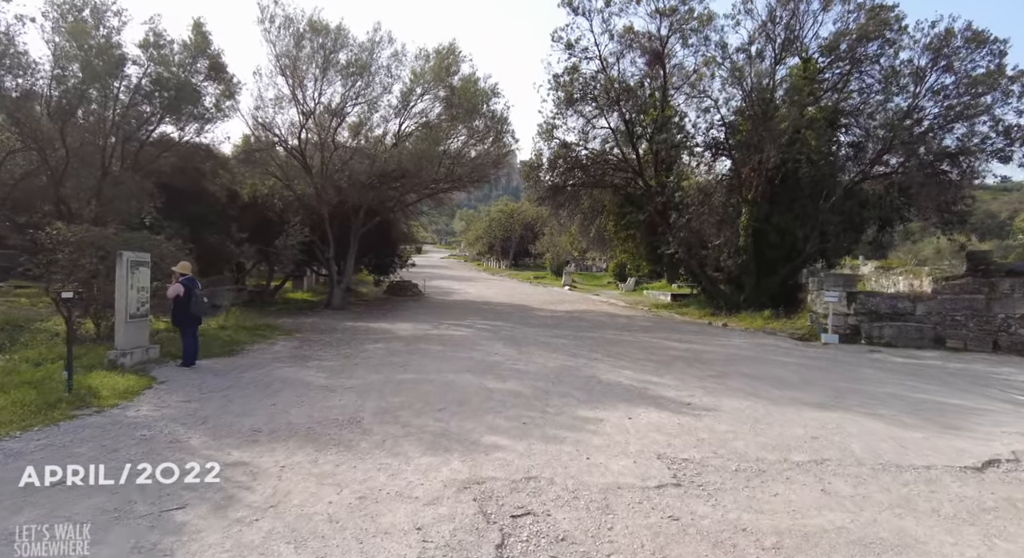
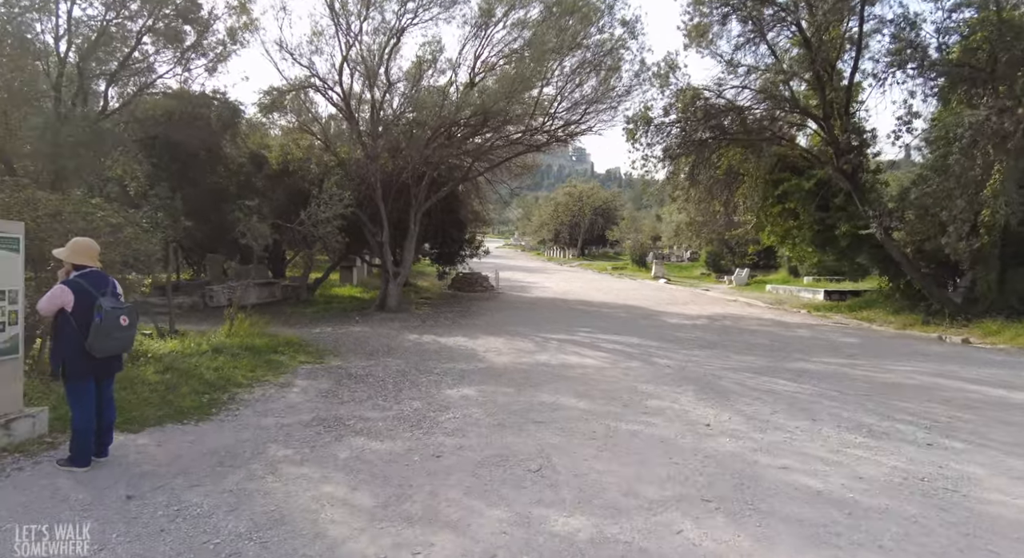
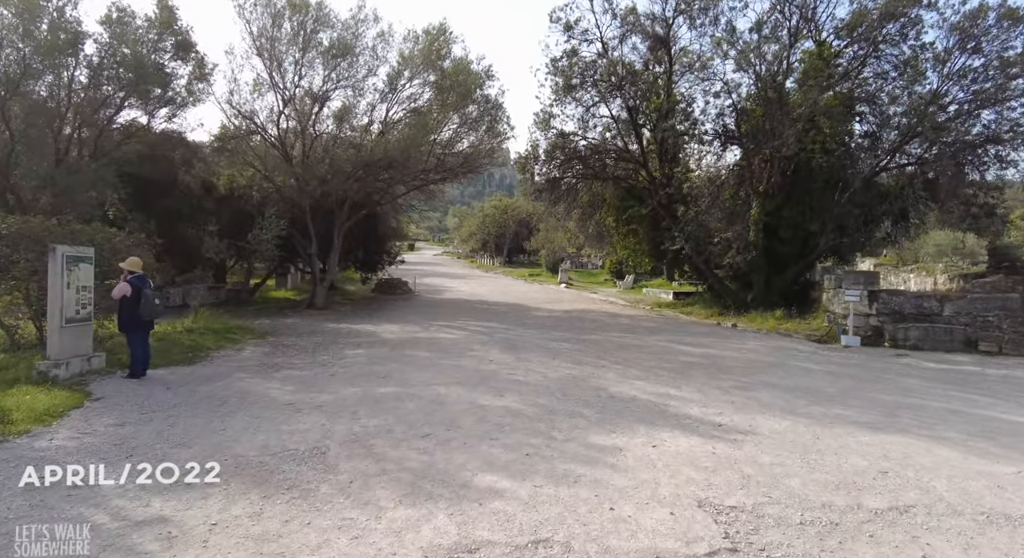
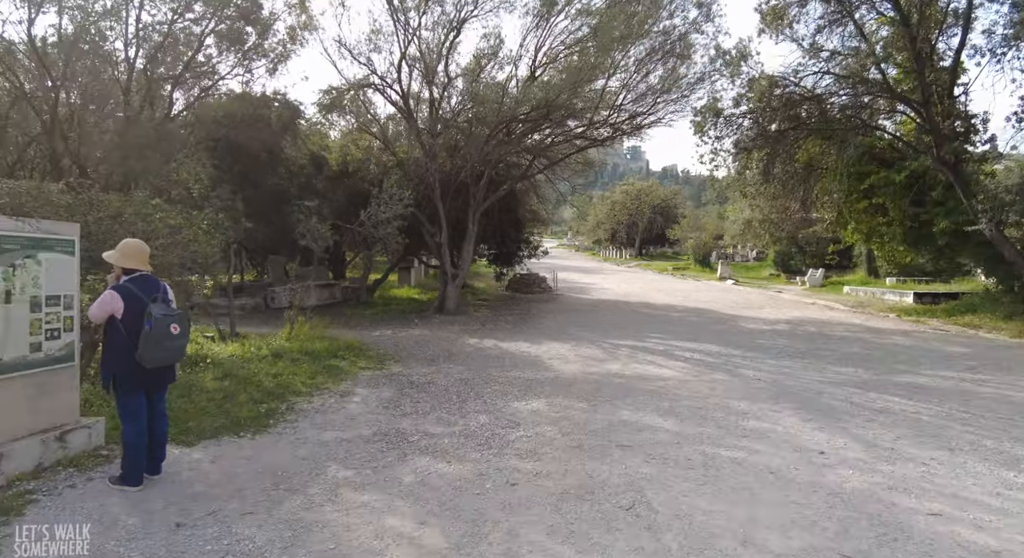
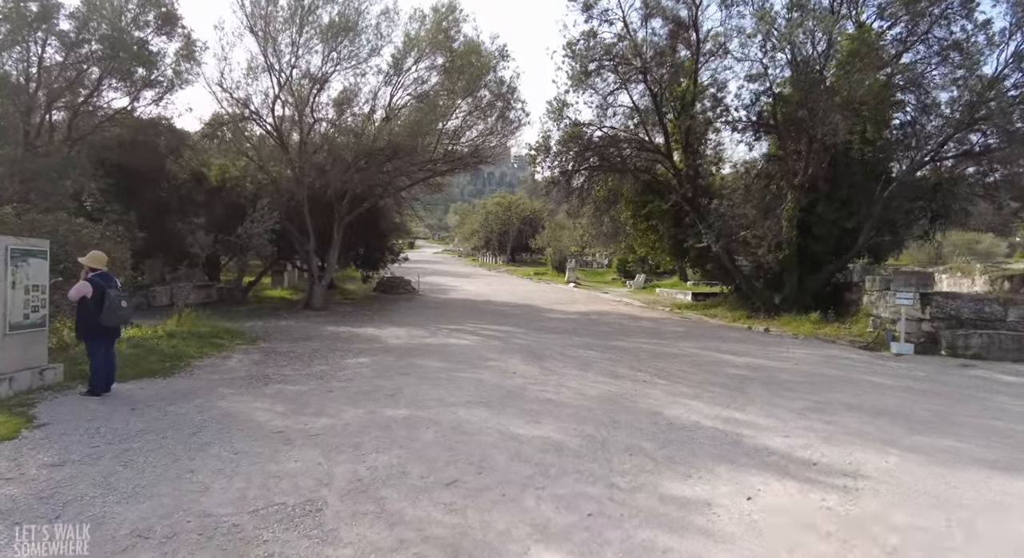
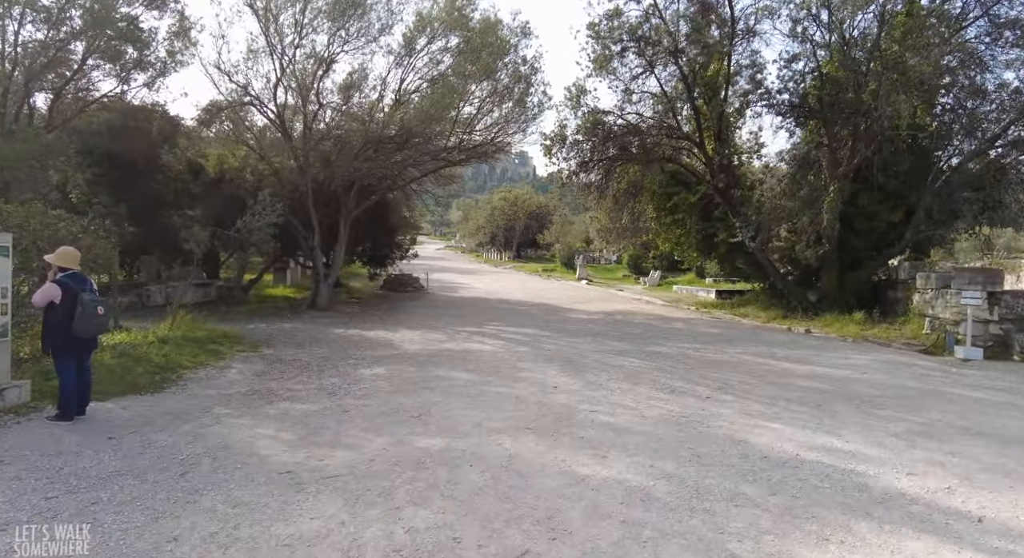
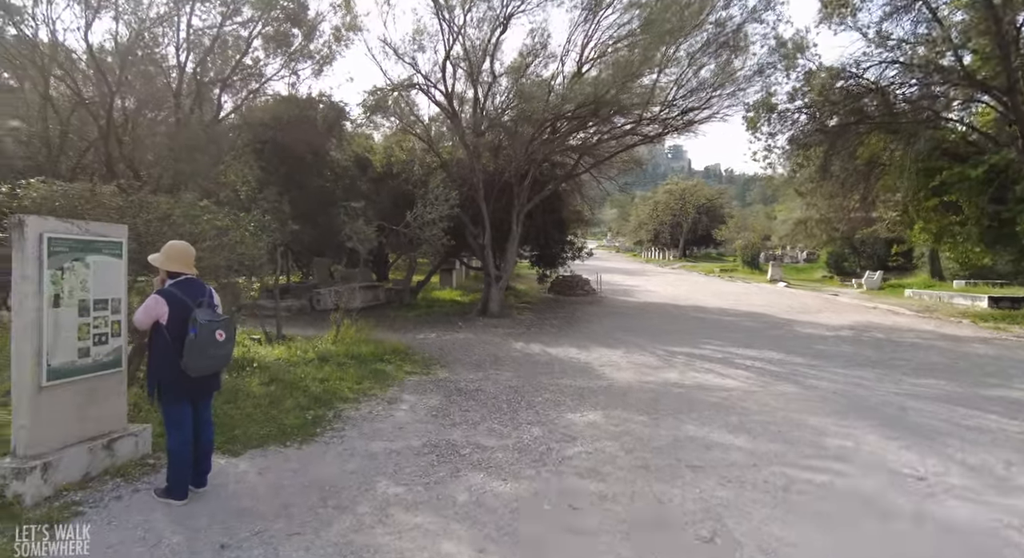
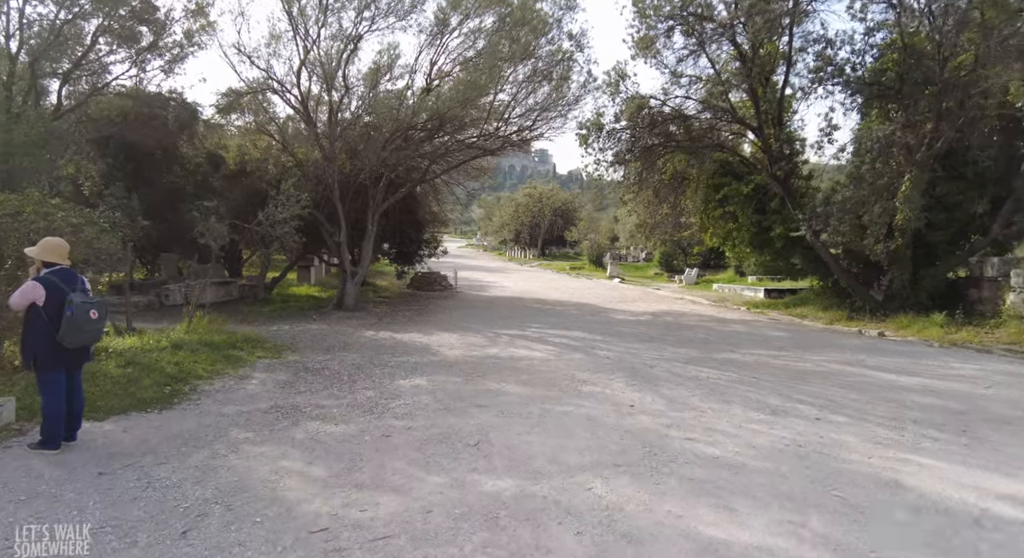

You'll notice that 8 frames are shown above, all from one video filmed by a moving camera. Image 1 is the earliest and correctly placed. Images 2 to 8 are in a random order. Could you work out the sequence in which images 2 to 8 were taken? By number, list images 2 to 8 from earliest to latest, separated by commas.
3, 5, 6, 8, 2, 4, 7
